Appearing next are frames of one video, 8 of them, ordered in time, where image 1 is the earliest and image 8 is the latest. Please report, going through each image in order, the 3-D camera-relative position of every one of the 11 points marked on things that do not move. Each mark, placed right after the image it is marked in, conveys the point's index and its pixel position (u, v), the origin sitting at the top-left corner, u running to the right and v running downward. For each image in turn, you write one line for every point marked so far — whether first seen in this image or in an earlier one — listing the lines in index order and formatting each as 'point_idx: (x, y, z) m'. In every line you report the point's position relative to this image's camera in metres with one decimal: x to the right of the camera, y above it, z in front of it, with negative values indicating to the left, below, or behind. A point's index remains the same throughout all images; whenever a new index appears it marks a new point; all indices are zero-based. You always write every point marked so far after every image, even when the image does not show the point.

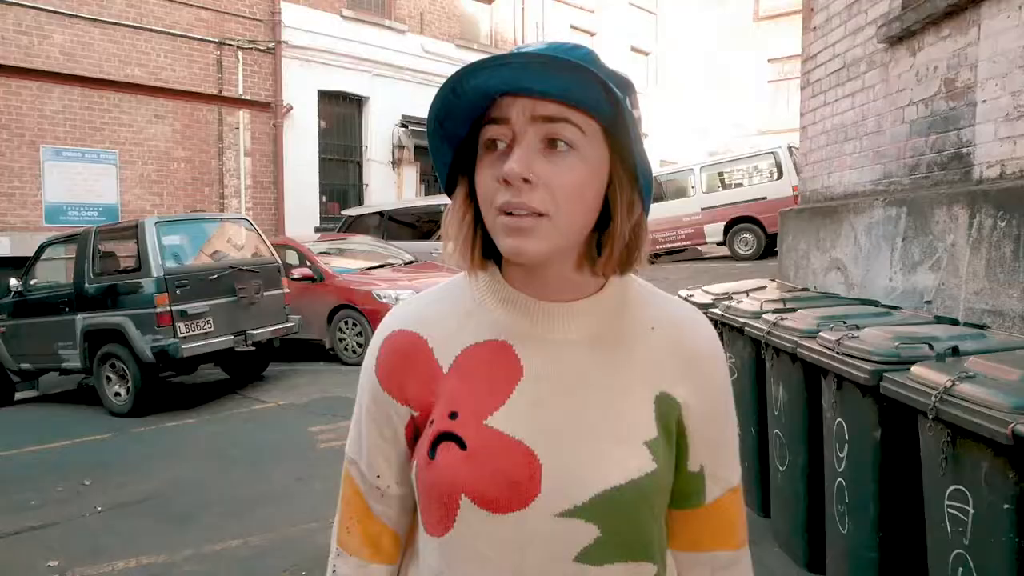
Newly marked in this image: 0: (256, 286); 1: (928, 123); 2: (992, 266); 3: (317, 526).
0: (-2.7, 0.0, +8.1) m
1: (+2.1, +0.8, +3.9) m
2: (+2.1, +0.1, +3.2) m
3: (-1.1, -1.4, +4.4) m
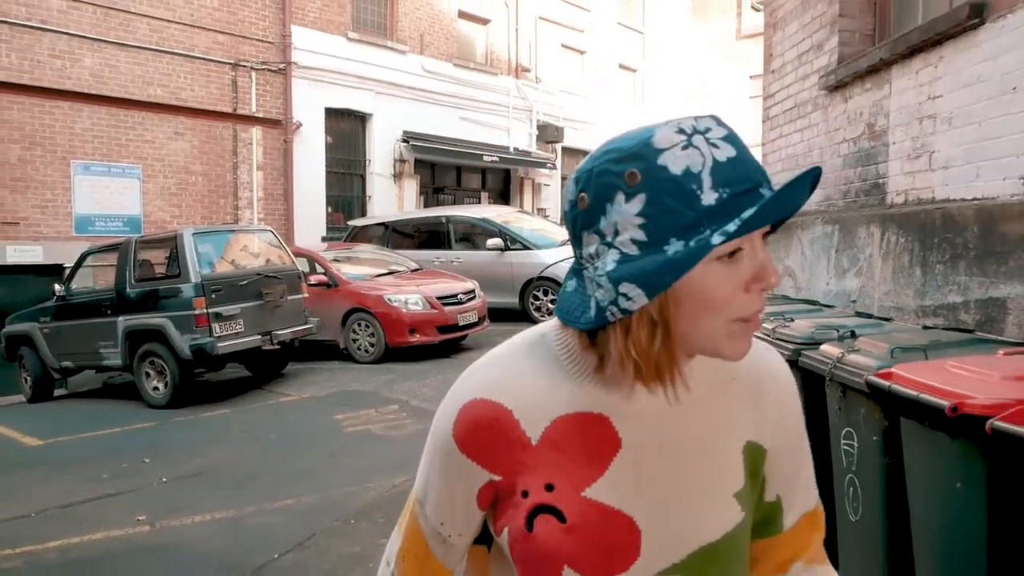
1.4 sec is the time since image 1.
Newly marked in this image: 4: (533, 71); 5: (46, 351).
0: (-2.7, 0.0, +8.9) m
1: (+2.2, +0.8, +4.8) m
2: (+2.1, +0.1, +4.2) m
3: (-1.1, -1.4, +5.3) m
4: (+0.5, +5.6, +19.2) m
5: (-5.8, -0.8, +9.3) m
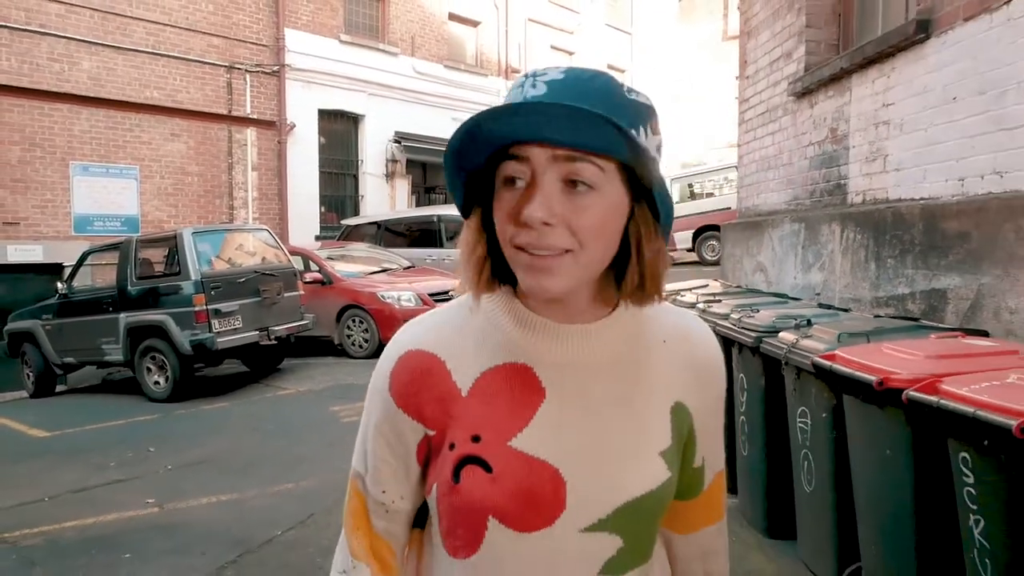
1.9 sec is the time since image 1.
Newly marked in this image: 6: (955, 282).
0: (-2.9, 0.0, +9.2) m
1: (+2.1, +0.9, +5.1) m
2: (+2.1, +0.1, +4.5) m
3: (-1.2, -1.4, +5.6) m
4: (+0.3, +5.6, +19.5) m
5: (-5.9, -0.8, +9.6) m
6: (+2.1, 0.0, +3.6) m
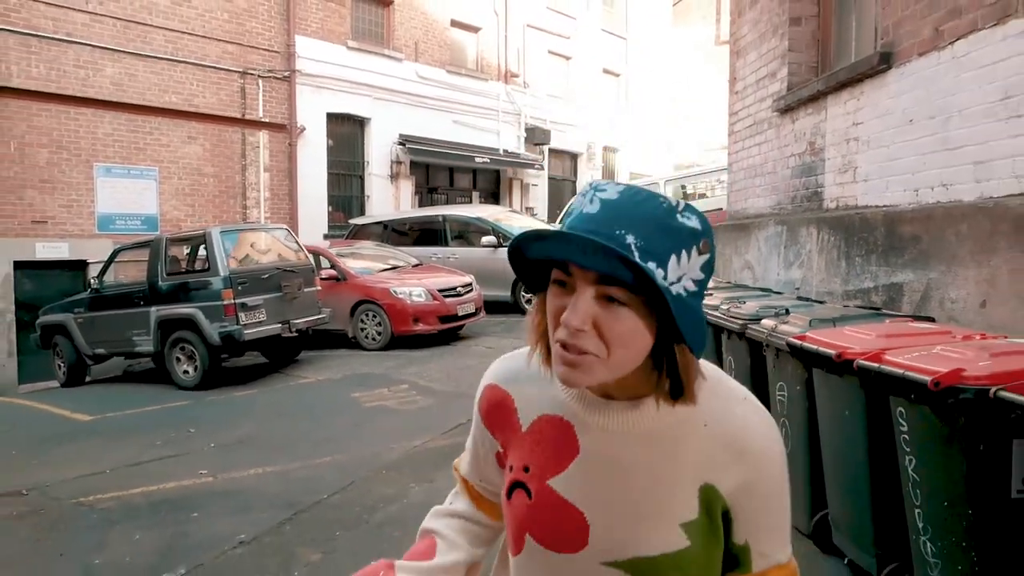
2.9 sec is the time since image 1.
0: (-2.8, +0.1, +9.8) m
1: (+2.2, +0.9, +5.8) m
2: (+2.2, +0.2, +5.2) m
3: (-1.1, -1.3, +6.2) m
4: (+0.2, +5.7, +20.2) m
5: (-5.8, -0.7, +10.2) m
6: (+2.2, +0.1, +4.2) m
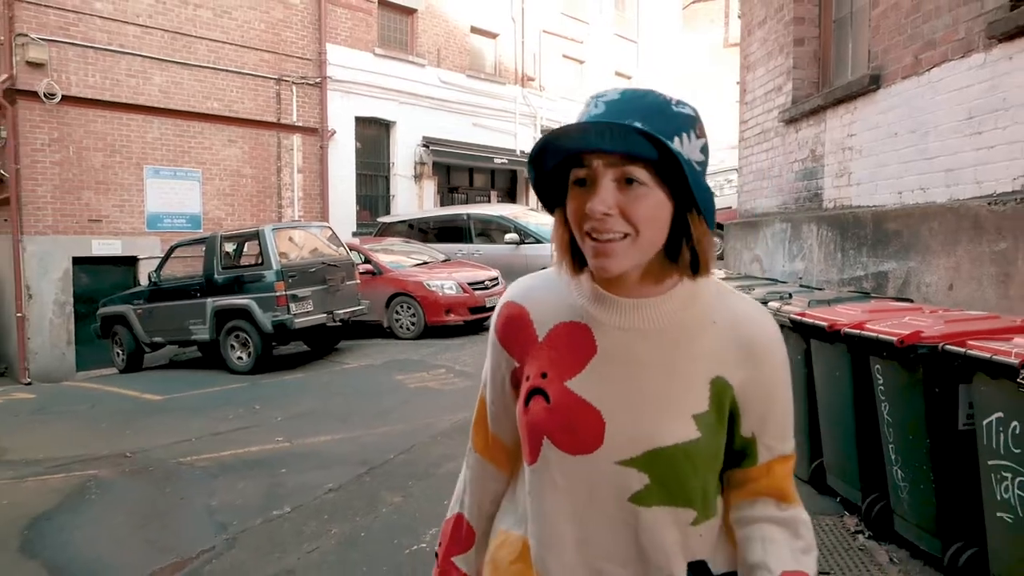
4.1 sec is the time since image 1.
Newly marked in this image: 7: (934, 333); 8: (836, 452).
0: (-2.4, +0.2, +10.6) m
1: (+2.6, +1.0, +6.6) m
2: (+2.5, +0.2, +5.9) m
3: (-0.7, -1.3, +7.0) m
4: (+0.7, +5.8, +21.0) m
5: (-5.5, -0.6, +11.0) m
6: (+2.5, +0.1, +5.0) m
7: (+1.9, -0.2, +3.3) m
8: (+1.9, -0.9, +4.3) m
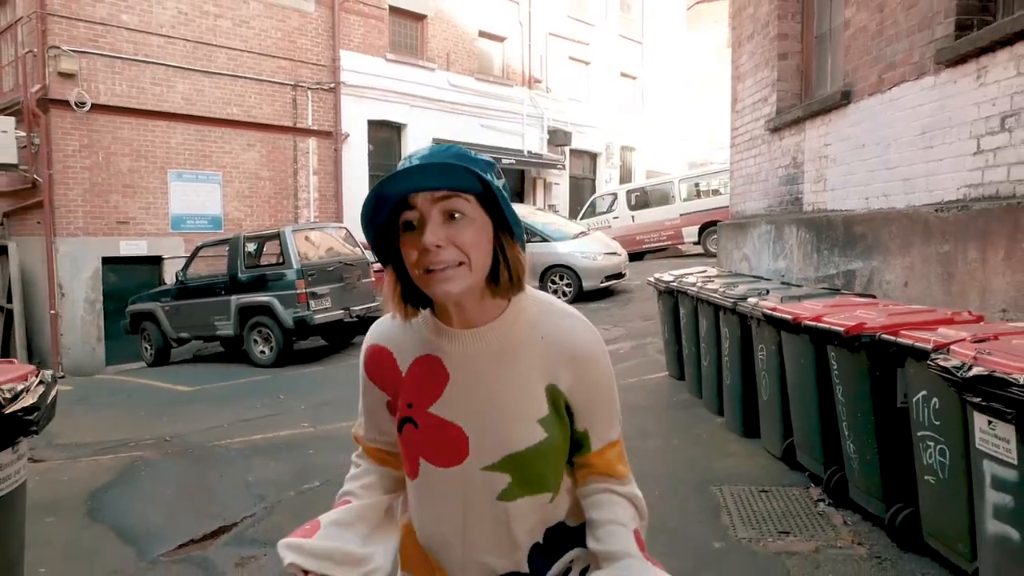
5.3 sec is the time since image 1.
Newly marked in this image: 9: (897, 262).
0: (-2.3, +0.2, +11.2) m
1: (+2.6, +1.0, +7.1) m
2: (+2.5, +0.3, +6.5) m
3: (-0.7, -1.2, +7.6) m
4: (+0.9, +5.9, +21.5) m
5: (-5.4, -0.6, +11.7) m
6: (+2.6, +0.2, +5.6) m
7: (+1.9, -0.2, +3.9) m
8: (+1.9, -0.9, +4.9) m
9: (+2.6, +0.2, +5.1) m
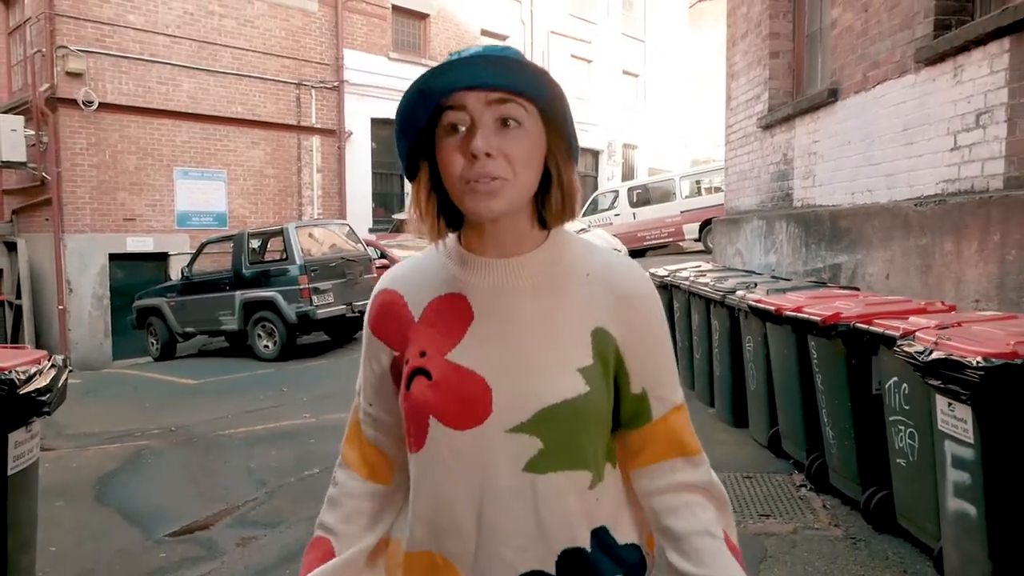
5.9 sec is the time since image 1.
0: (-2.3, +0.3, +11.4) m
1: (+2.6, +1.1, +7.3) m
2: (+2.5, +0.3, +6.6) m
3: (-0.7, -1.2, +7.8) m
4: (+1.0, +6.0, +21.7) m
5: (-5.4, -0.5, +11.9) m
6: (+2.5, +0.2, +5.7) m
7: (+1.8, -0.1, +4.0) m
8: (+1.8, -0.9, +5.0) m
9: (+2.5, +0.2, +5.2) m
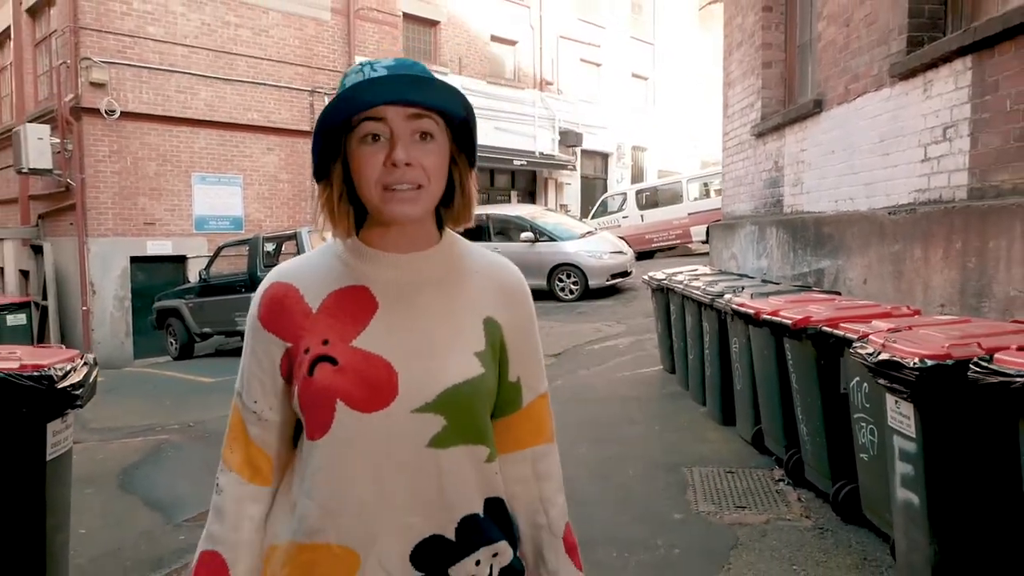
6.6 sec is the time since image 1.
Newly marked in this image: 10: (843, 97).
0: (-2.2, +0.2, +11.8) m
1: (+2.6, +1.1, +7.5) m
2: (+2.5, +0.3, +6.9) m
3: (-0.7, -1.2, +8.1) m
4: (+1.3, +6.0, +21.9) m
5: (-5.3, -0.5, +12.3) m
6: (+2.5, +0.2, +6.0) m
7: (+1.8, -0.2, +4.3) m
8: (+1.8, -0.9, +5.3) m
9: (+2.5, +0.2, +5.5) m
10: (+2.6, +1.5, +6.0) m
